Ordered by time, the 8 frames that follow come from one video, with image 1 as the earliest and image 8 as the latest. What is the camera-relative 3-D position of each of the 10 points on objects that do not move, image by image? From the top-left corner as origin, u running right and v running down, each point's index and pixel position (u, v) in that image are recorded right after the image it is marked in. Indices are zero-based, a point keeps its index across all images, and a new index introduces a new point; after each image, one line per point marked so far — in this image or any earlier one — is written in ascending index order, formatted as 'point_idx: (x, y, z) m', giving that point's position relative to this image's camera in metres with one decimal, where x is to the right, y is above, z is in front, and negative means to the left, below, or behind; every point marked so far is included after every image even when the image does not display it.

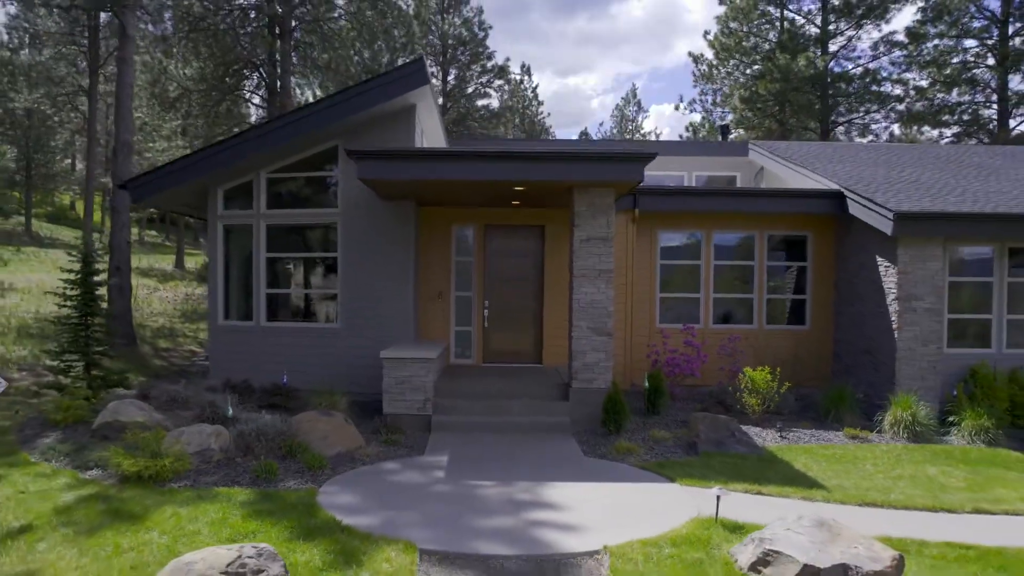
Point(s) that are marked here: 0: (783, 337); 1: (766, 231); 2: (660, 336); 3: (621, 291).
0: (+2.2, -0.4, +9.9) m
1: (+2.1, +0.5, +9.9) m
2: (+1.2, -0.4, +9.8) m
3: (+0.9, 0.0, +9.7) m
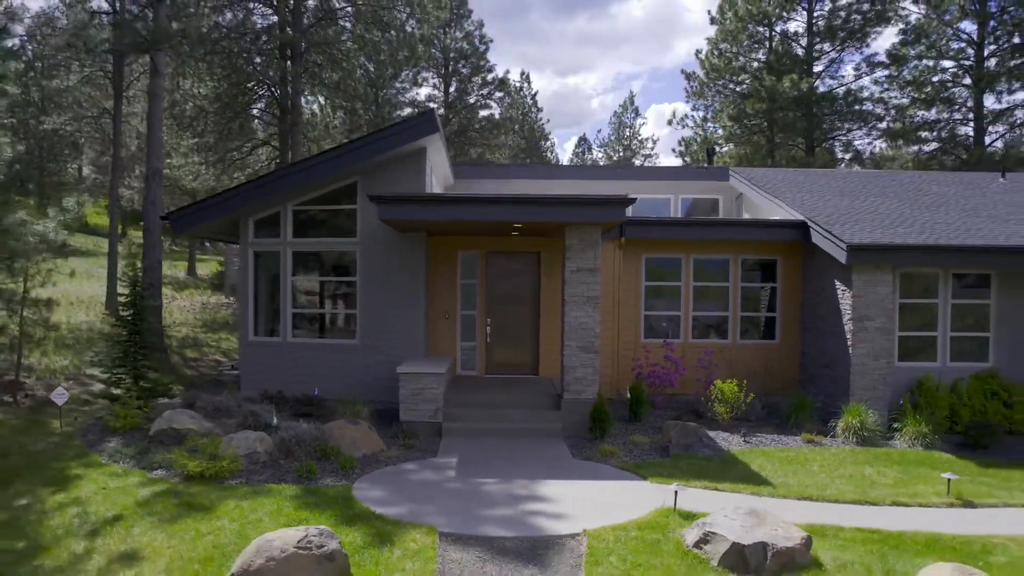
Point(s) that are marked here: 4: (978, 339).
0: (+2.2, -0.6, +11.0) m
1: (+2.1, +0.3, +11.0) m
2: (+1.2, -0.6, +10.9) m
3: (+0.9, -0.2, +10.8) m
4: (+3.9, -0.4, +10.2) m
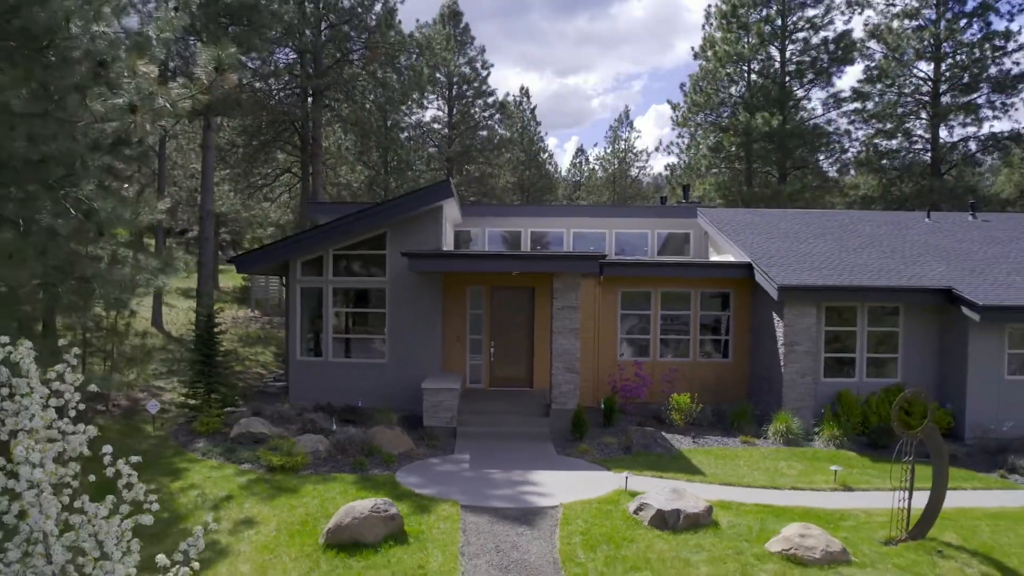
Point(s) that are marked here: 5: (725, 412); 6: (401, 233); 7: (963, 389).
0: (+2.2, -0.9, +13.4) m
1: (+2.0, 0.0, +13.4) m
2: (+1.2, -0.9, +13.3) m
3: (+0.9, -0.5, +13.2) m
4: (+3.9, -0.7, +12.6) m
5: (+2.2, -1.4, +12.9) m
6: (-1.2, +0.6, +12.8) m
7: (+4.4, -1.0, +11.9) m
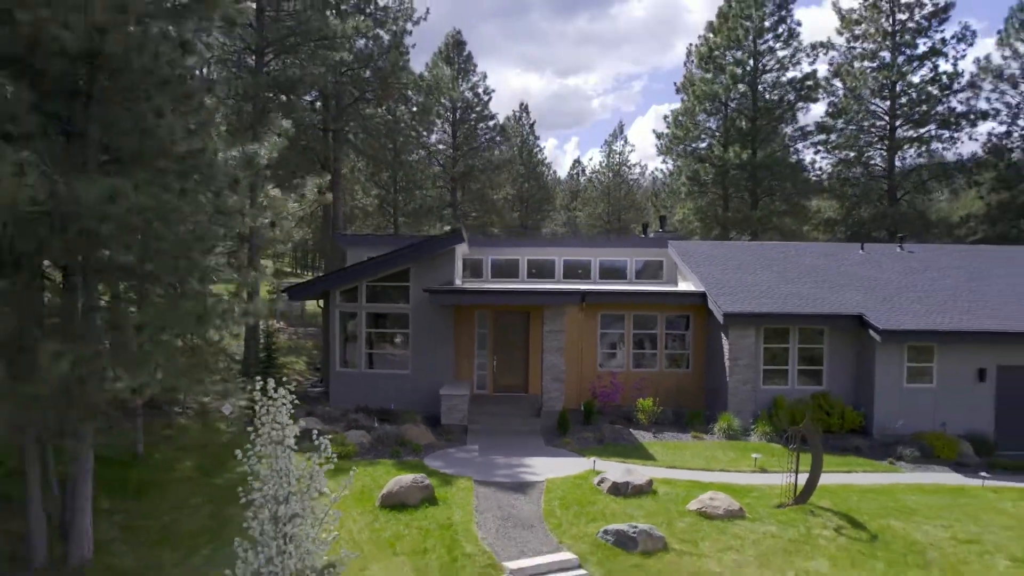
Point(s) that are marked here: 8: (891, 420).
0: (+2.2, -1.2, +16.4) m
1: (+2.0, -0.3, +16.4) m
2: (+1.2, -1.2, +16.3) m
3: (+0.8, -0.8, +16.2) m
4: (+3.9, -1.1, +15.6) m
5: (+2.2, -1.7, +15.9) m
6: (-1.2, +0.2, +15.8) m
7: (+4.4, -1.3, +14.9) m
8: (+4.6, -1.6, +14.8) m
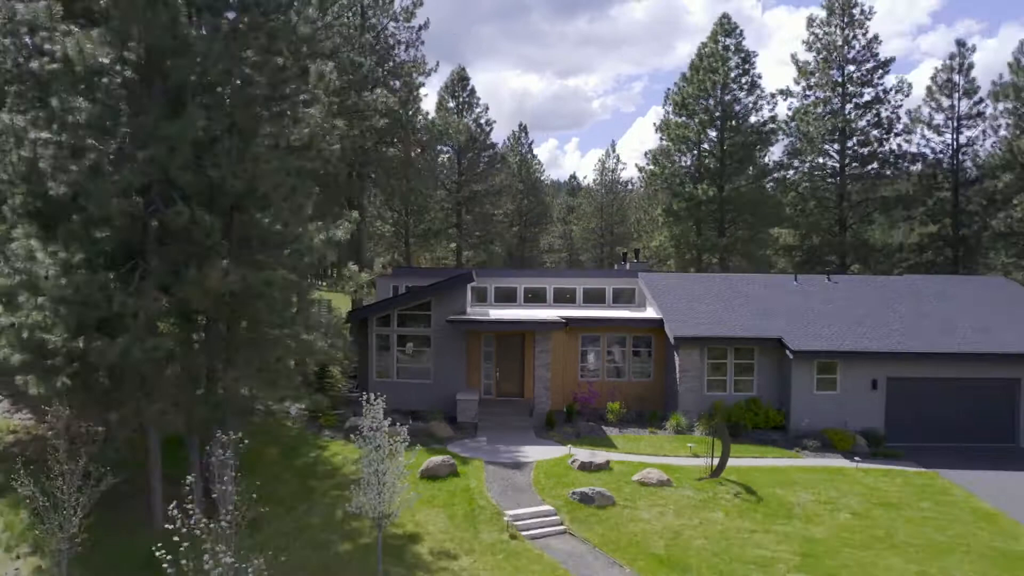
0: (+2.2, -1.7, +20.8) m
1: (+2.0, -0.8, +20.8) m
2: (+1.1, -1.6, +20.7) m
3: (+0.8, -1.3, +20.6) m
4: (+3.9, -1.5, +20.0) m
5: (+2.2, -2.2, +20.3) m
6: (-1.2, -0.2, +20.1) m
7: (+4.4, -1.8, +19.3) m
8: (+4.6, -2.0, +19.1) m
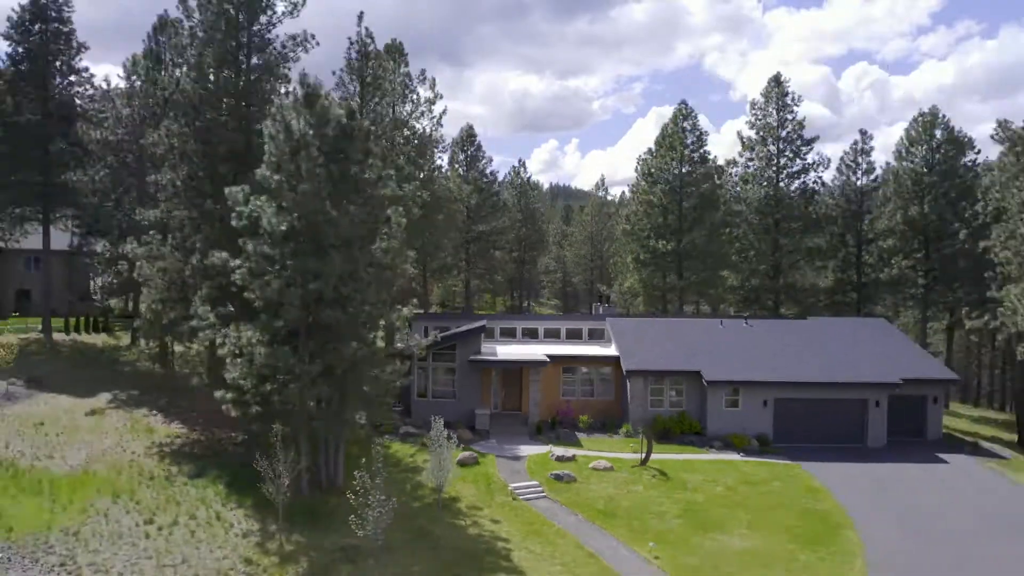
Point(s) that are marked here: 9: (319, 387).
0: (+2.2, -2.7, +29.2) m
1: (+2.0, -1.9, +29.2) m
2: (+1.2, -2.7, +29.1) m
3: (+0.8, -2.4, +29.0) m
4: (+3.9, -2.6, +28.4) m
5: (+2.2, -3.3, +28.7) m
6: (-1.2, -1.3, +28.6) m
7: (+4.4, -2.8, +27.7) m
8: (+4.6, -3.1, +27.6) m
9: (-3.1, -1.6, +20.2) m
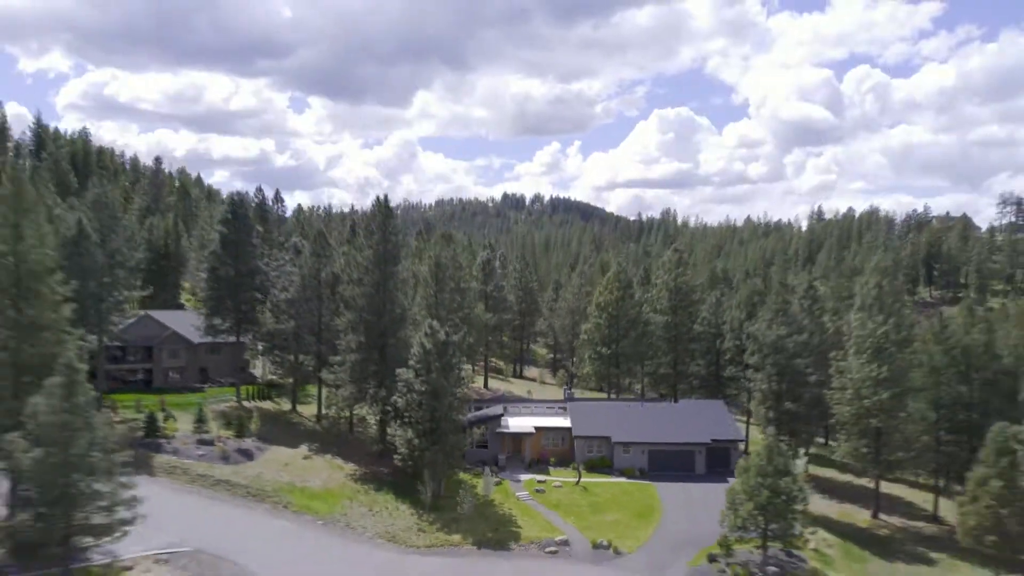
0: (+2.4, -7.6, +56.8) m
1: (+2.3, -6.7, +56.8) m
2: (+1.4, -7.5, +56.7) m
3: (+1.1, -7.2, +56.6) m
4: (+4.1, -7.4, +56.0) m
5: (+2.4, -8.1, +56.3) m
6: (-0.9, -6.1, +56.2) m
7: (+4.6, -7.6, +55.3) m
8: (+4.8, -7.9, +55.1) m
9: (-2.9, -6.4, +47.8) m
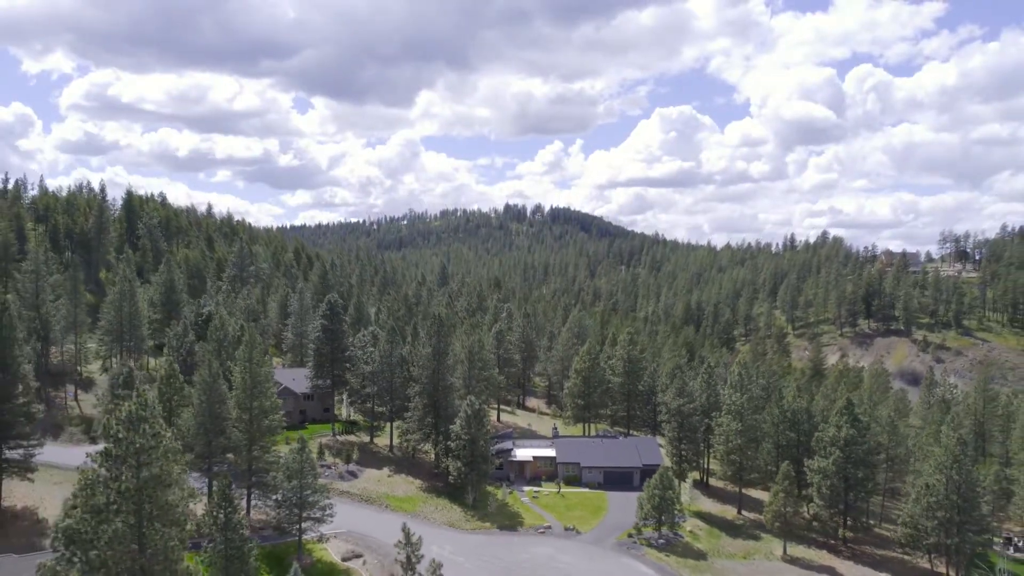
0: (+2.9, -13.5, +89.8) m
1: (+2.7, -12.6, +89.8) m
2: (+1.8, -13.4, +89.7) m
3: (+1.5, -13.1, +89.6) m
4: (+4.6, -13.3, +89.0) m
5: (+2.9, -14.0, +89.3) m
6: (-0.5, -12.0, +89.2) m
7: (+5.1, -13.5, +88.3) m
8: (+5.3, -13.8, +88.2) m
9: (-2.4, -12.3, +80.8) m
